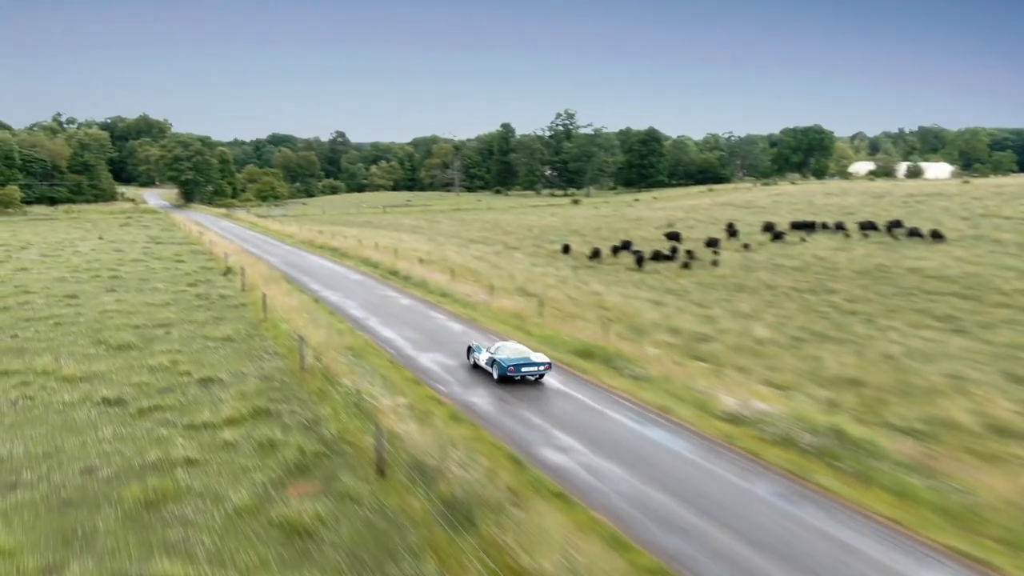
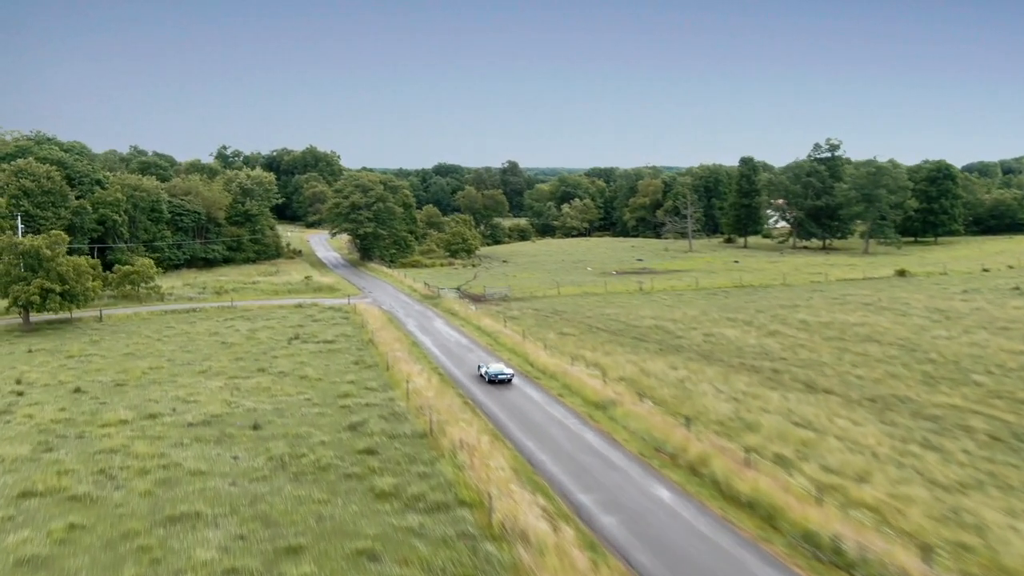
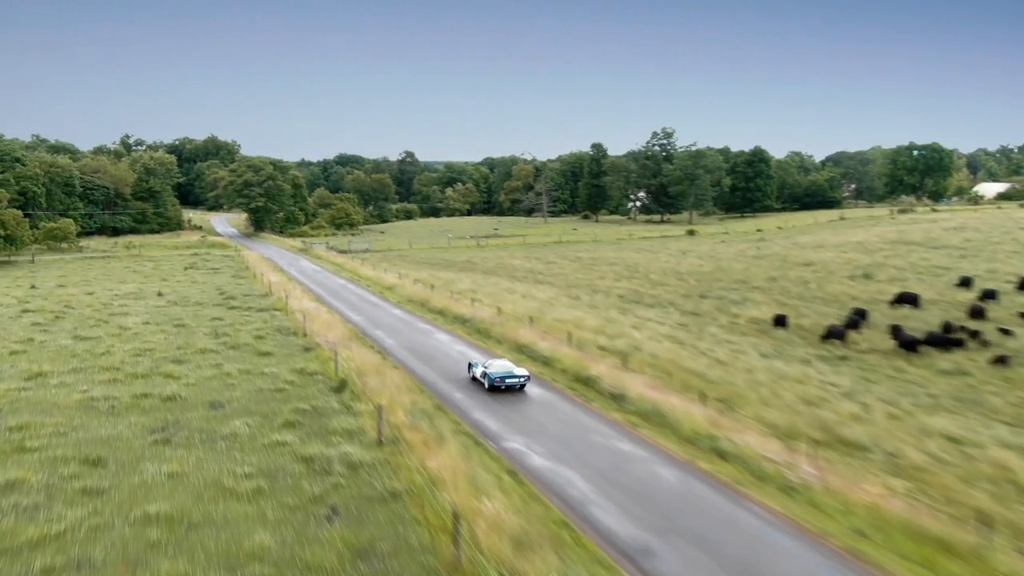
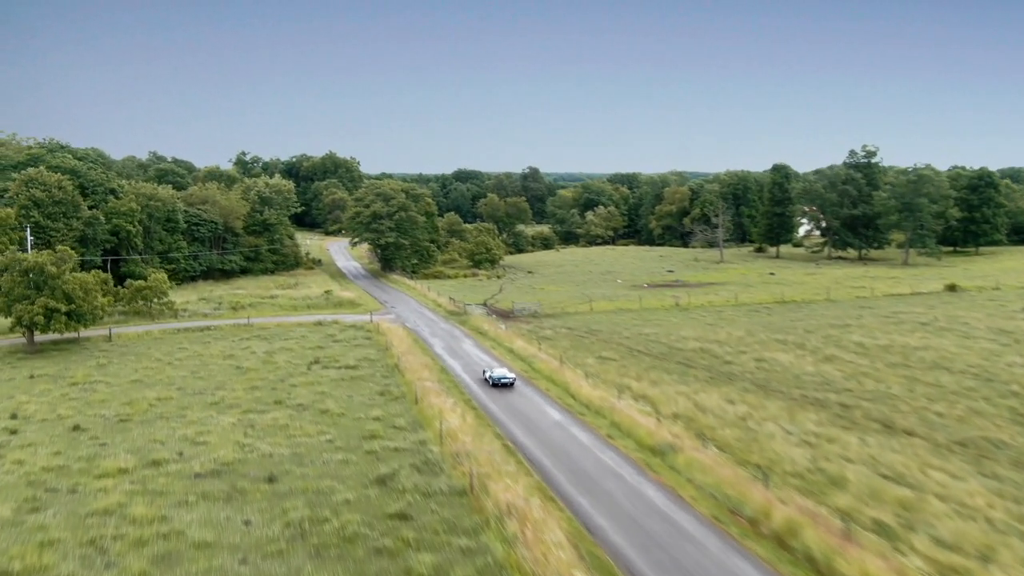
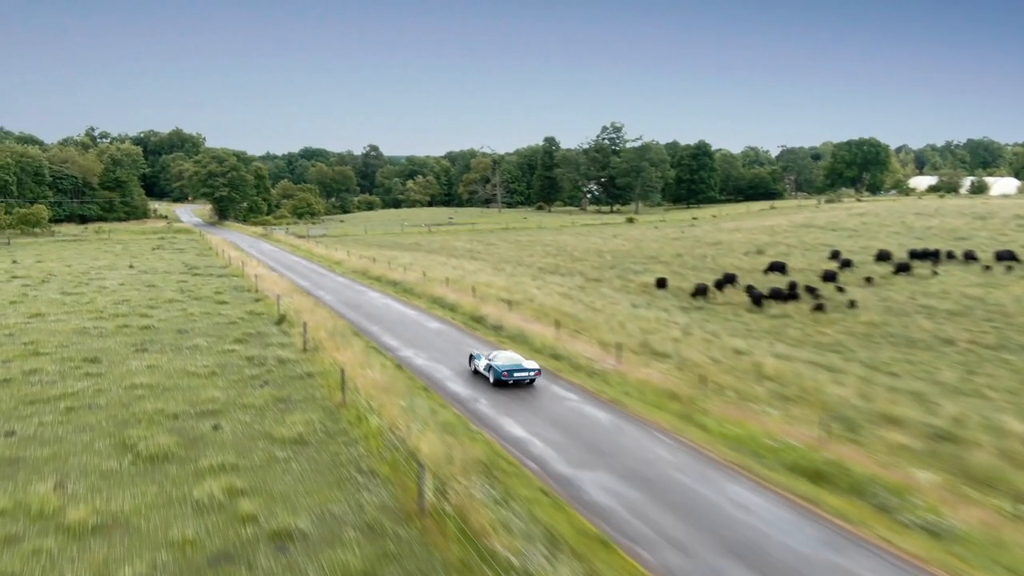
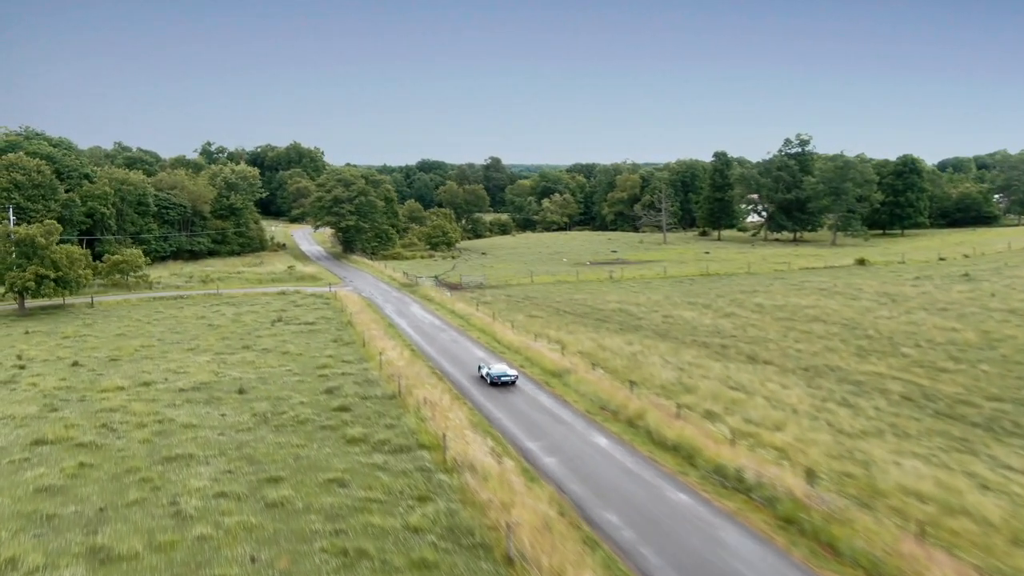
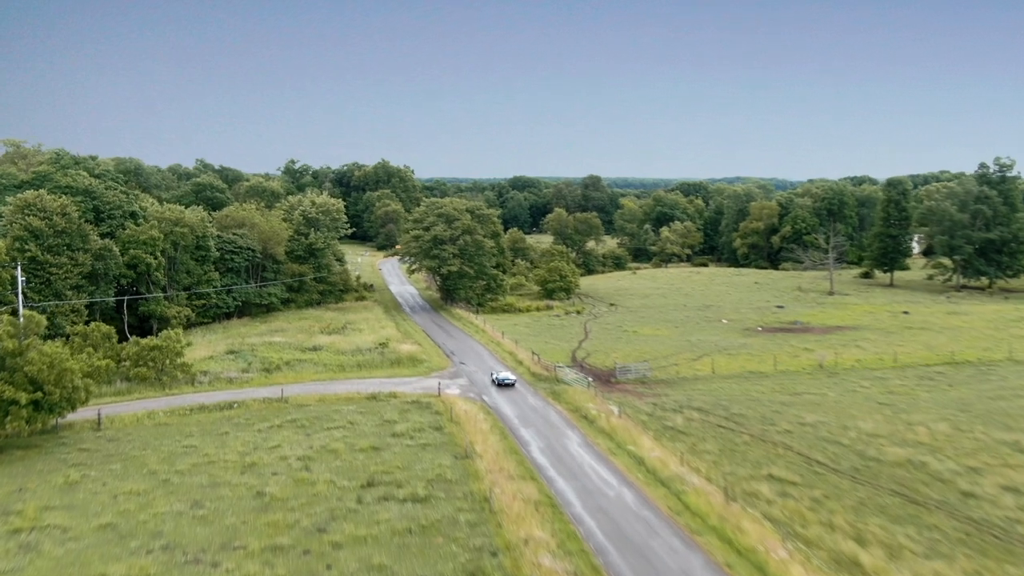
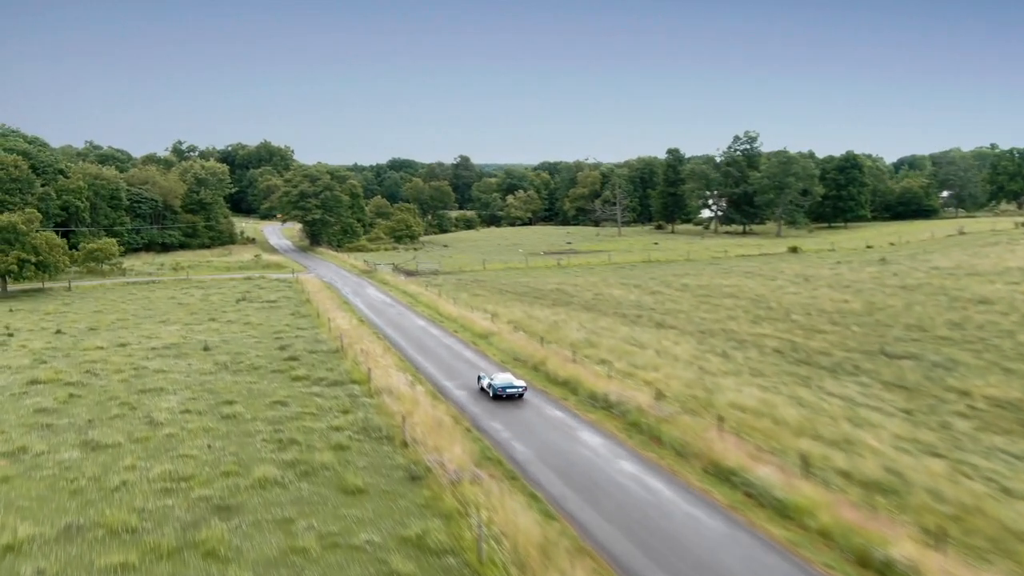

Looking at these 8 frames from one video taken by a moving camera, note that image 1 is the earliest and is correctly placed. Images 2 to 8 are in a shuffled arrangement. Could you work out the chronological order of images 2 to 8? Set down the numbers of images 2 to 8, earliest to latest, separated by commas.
5, 3, 8, 6, 2, 4, 7
